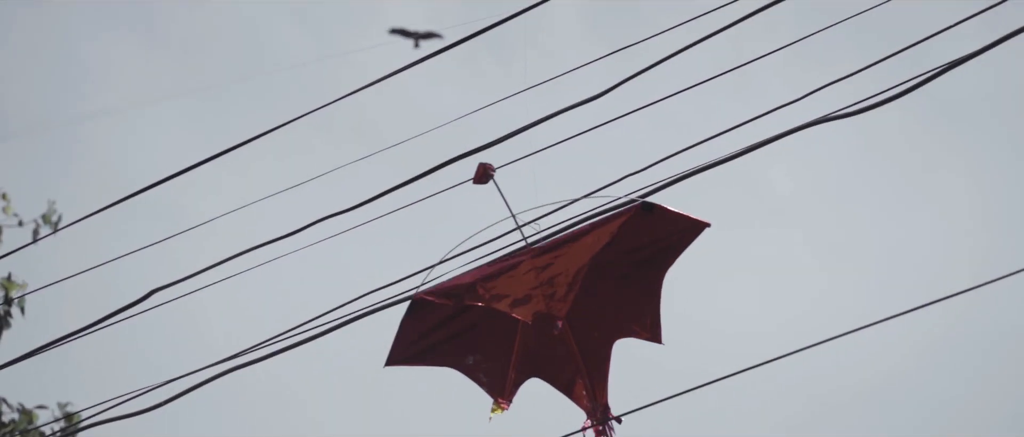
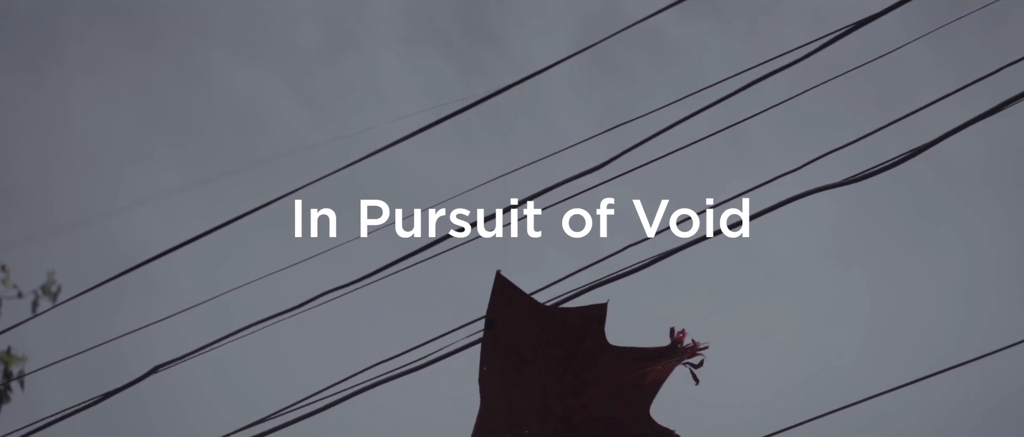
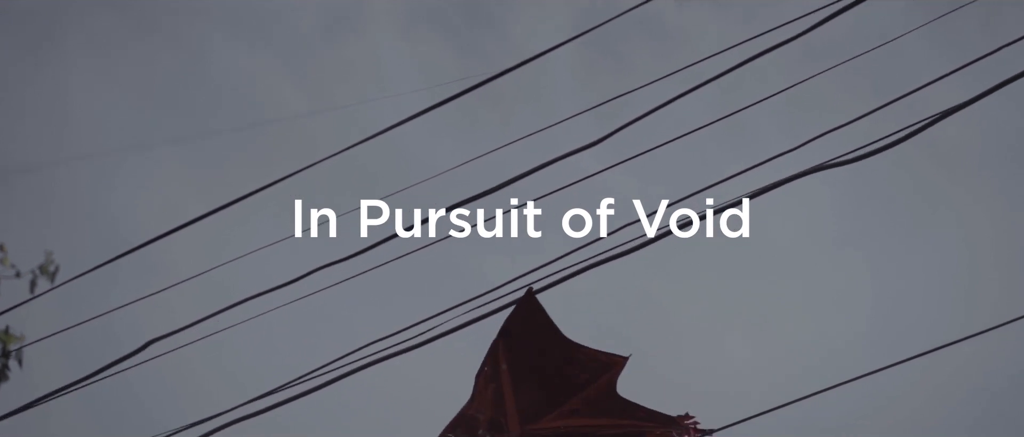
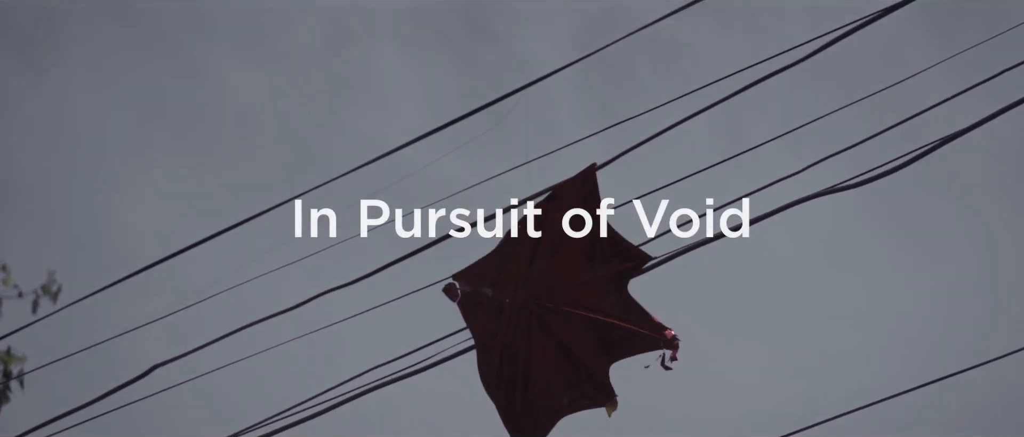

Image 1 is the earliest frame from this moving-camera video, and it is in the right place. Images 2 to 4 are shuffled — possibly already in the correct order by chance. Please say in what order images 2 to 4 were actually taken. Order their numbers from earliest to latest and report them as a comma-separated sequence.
4, 2, 3
